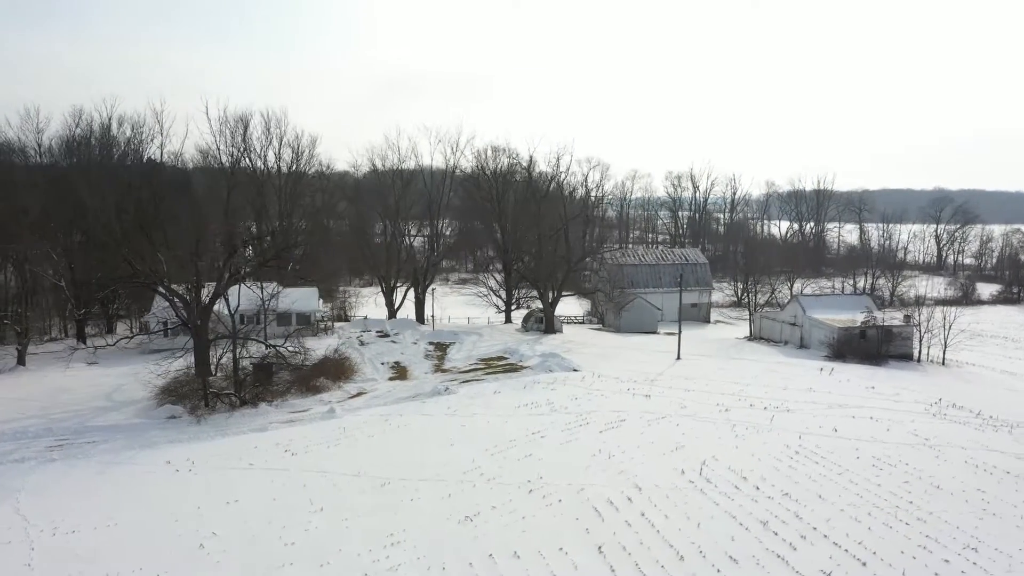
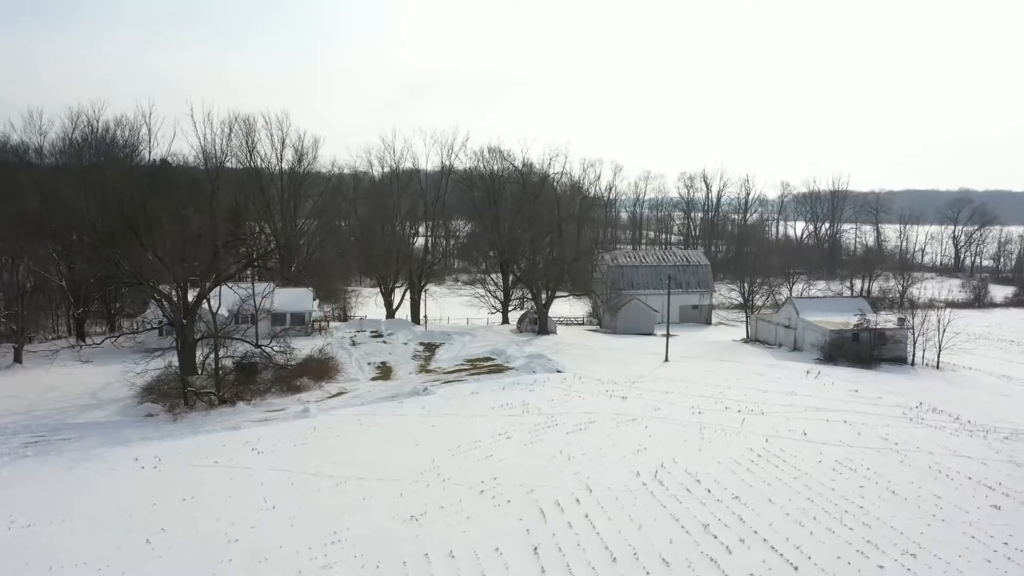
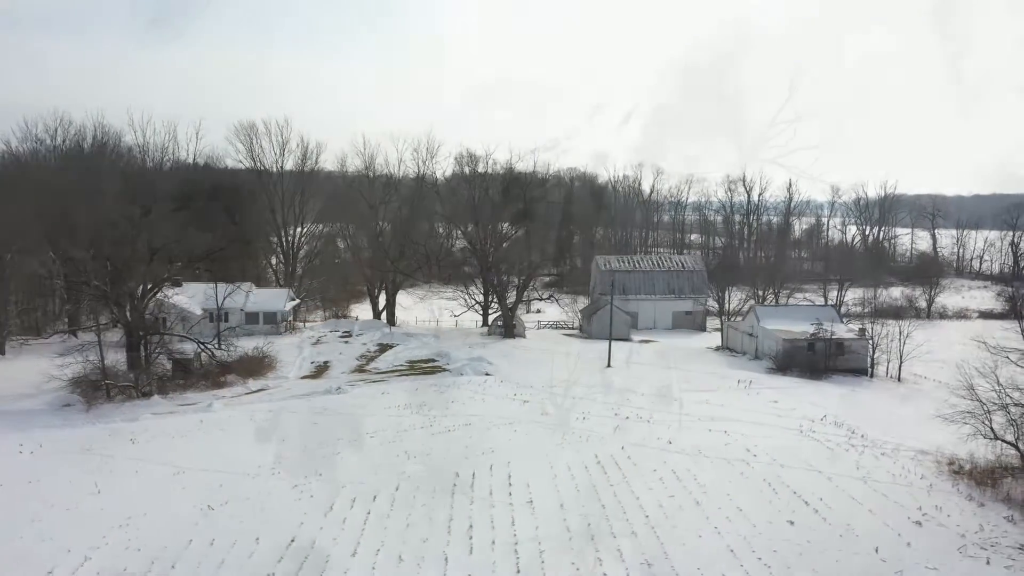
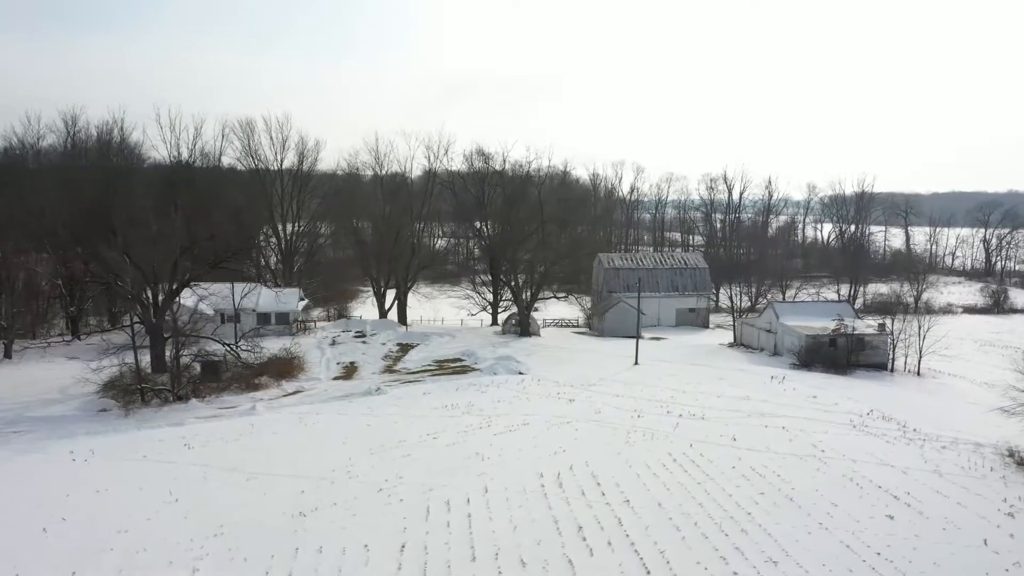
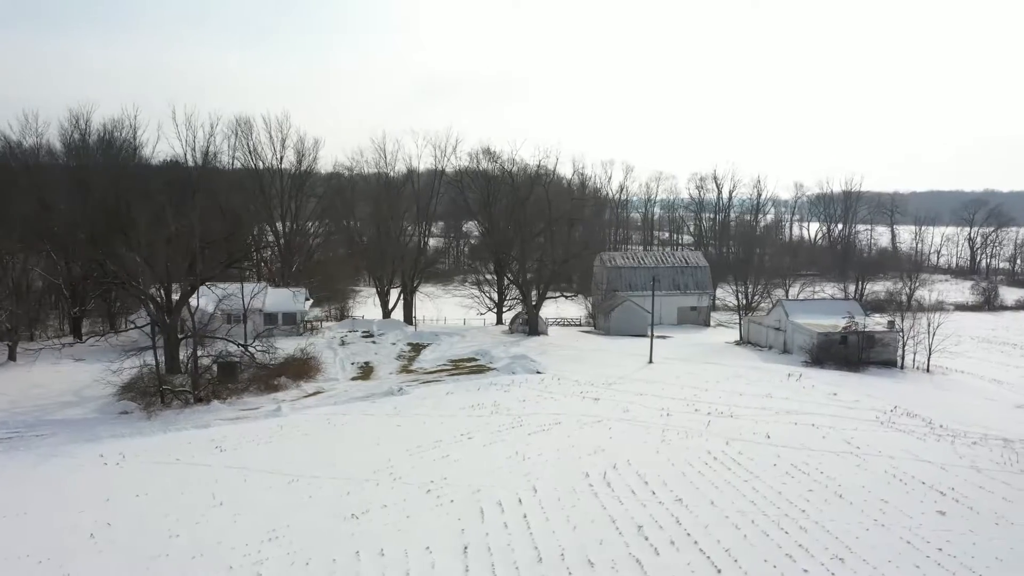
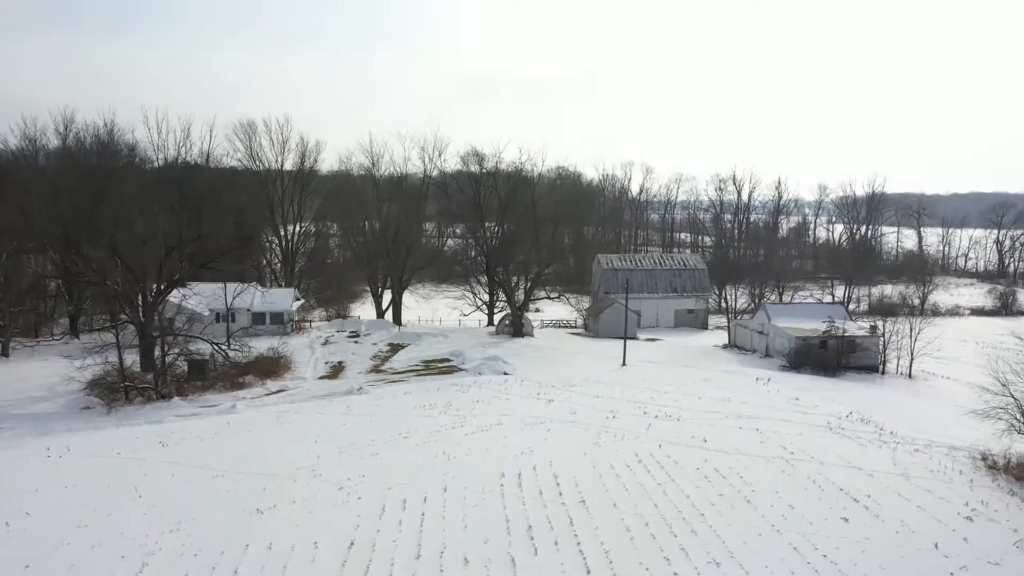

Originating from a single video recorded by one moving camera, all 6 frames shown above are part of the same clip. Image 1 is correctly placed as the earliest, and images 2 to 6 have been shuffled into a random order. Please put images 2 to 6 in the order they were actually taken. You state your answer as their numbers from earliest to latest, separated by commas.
2, 5, 4, 6, 3
